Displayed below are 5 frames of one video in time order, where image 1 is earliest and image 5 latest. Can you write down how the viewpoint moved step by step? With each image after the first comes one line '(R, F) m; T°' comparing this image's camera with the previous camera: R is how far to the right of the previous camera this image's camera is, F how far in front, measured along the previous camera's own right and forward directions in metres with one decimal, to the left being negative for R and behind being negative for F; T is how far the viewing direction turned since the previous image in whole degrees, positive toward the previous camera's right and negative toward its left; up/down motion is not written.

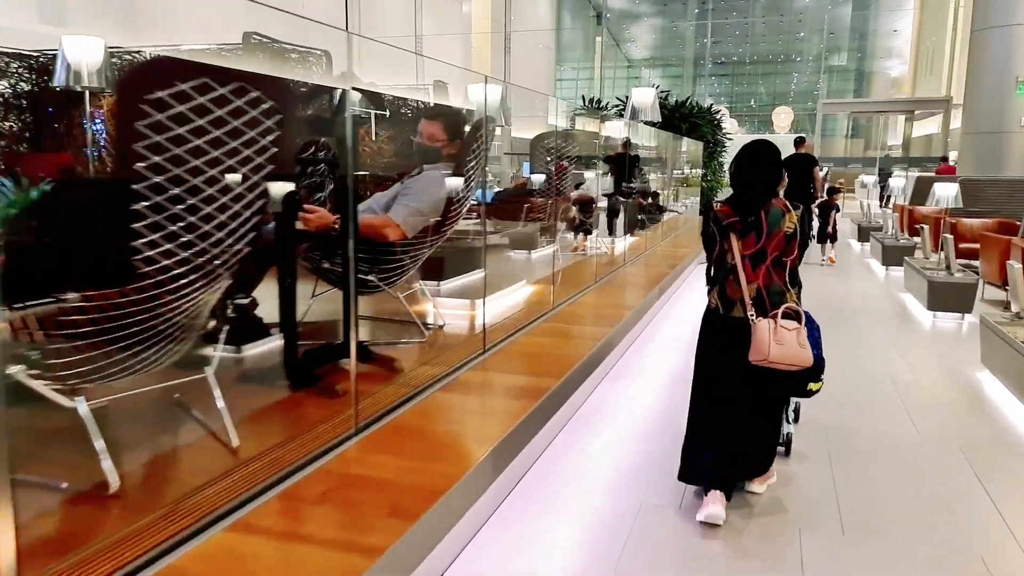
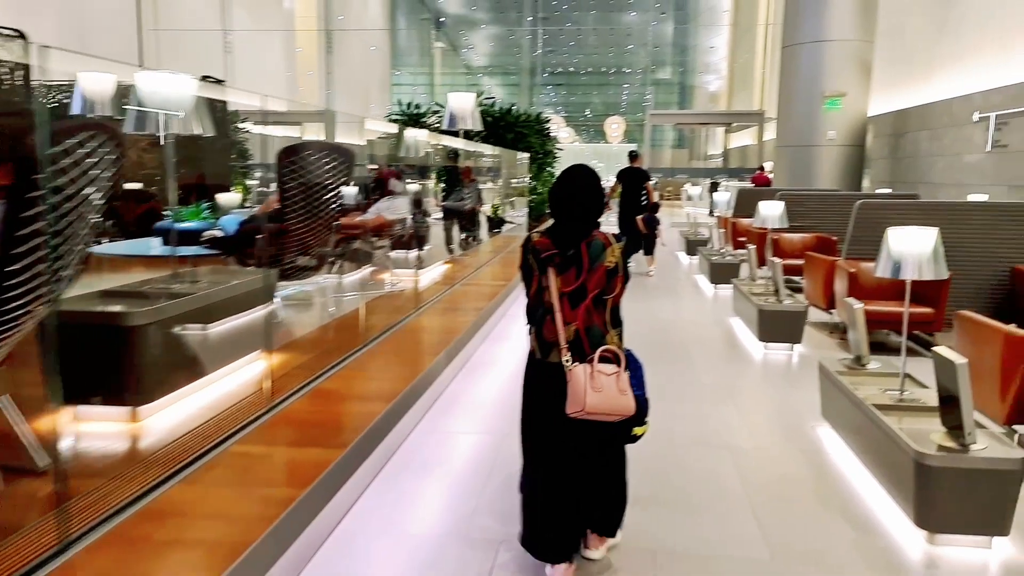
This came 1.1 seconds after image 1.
(+0.4, +0.9) m; +12°
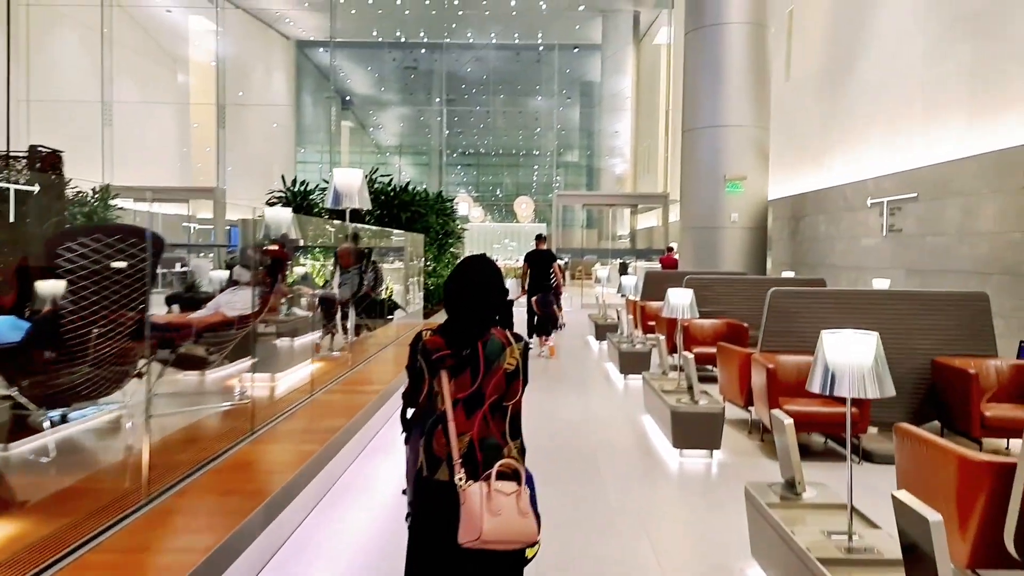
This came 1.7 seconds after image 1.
(+0.2, +0.6) m; +7°
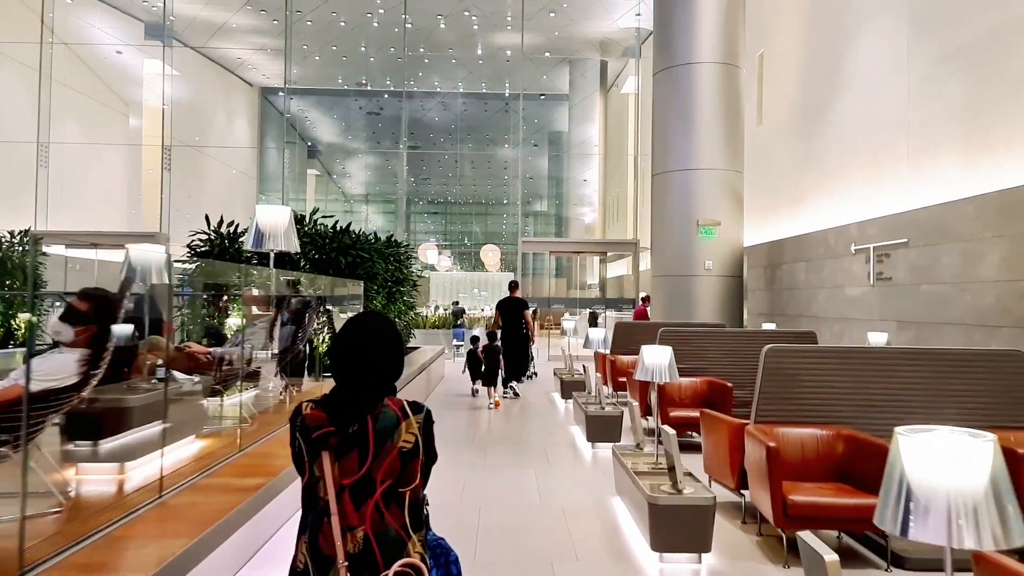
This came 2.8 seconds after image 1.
(+0.2, +0.8) m; +2°
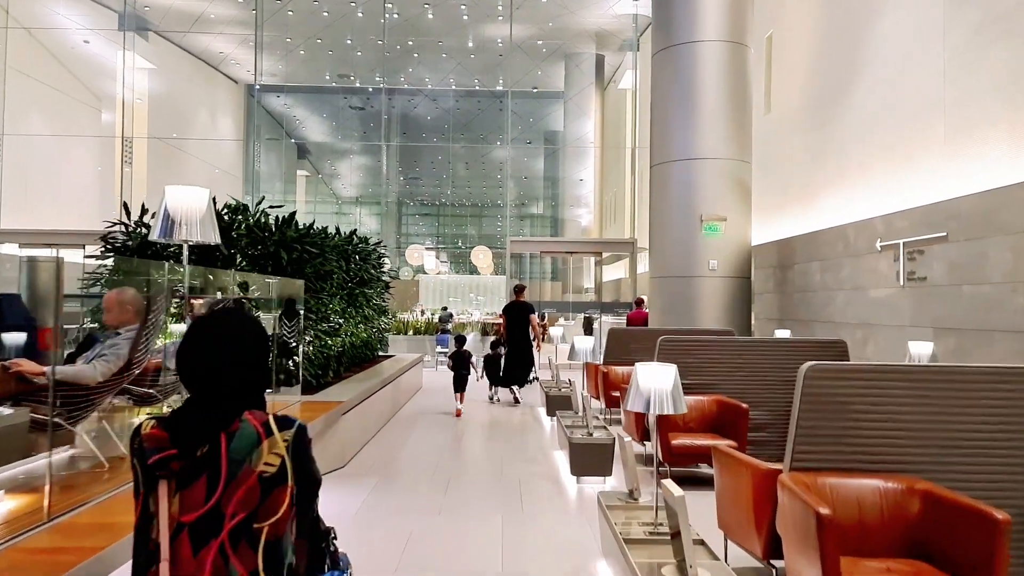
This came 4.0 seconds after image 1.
(+0.2, +1.0) m; 0°
